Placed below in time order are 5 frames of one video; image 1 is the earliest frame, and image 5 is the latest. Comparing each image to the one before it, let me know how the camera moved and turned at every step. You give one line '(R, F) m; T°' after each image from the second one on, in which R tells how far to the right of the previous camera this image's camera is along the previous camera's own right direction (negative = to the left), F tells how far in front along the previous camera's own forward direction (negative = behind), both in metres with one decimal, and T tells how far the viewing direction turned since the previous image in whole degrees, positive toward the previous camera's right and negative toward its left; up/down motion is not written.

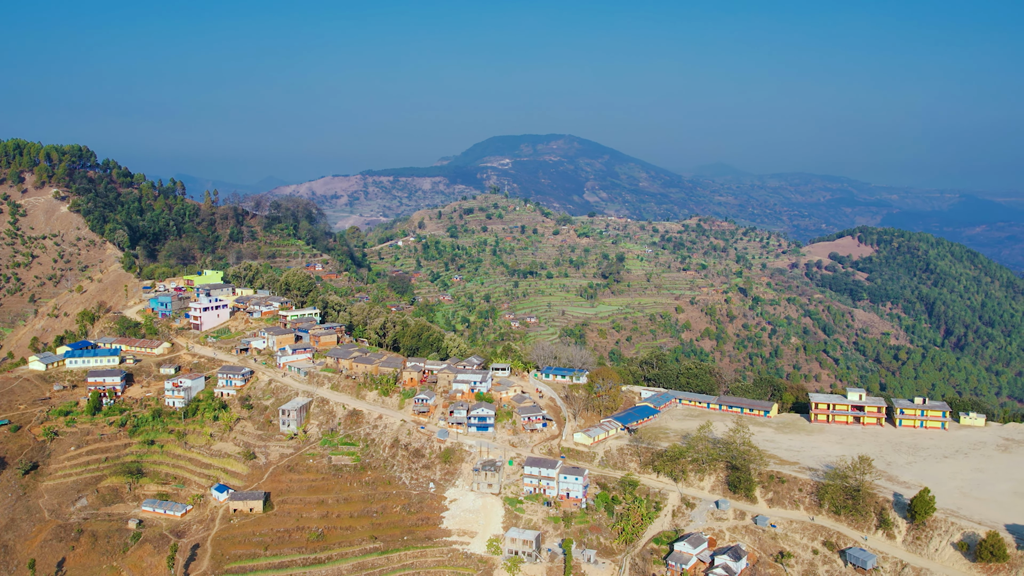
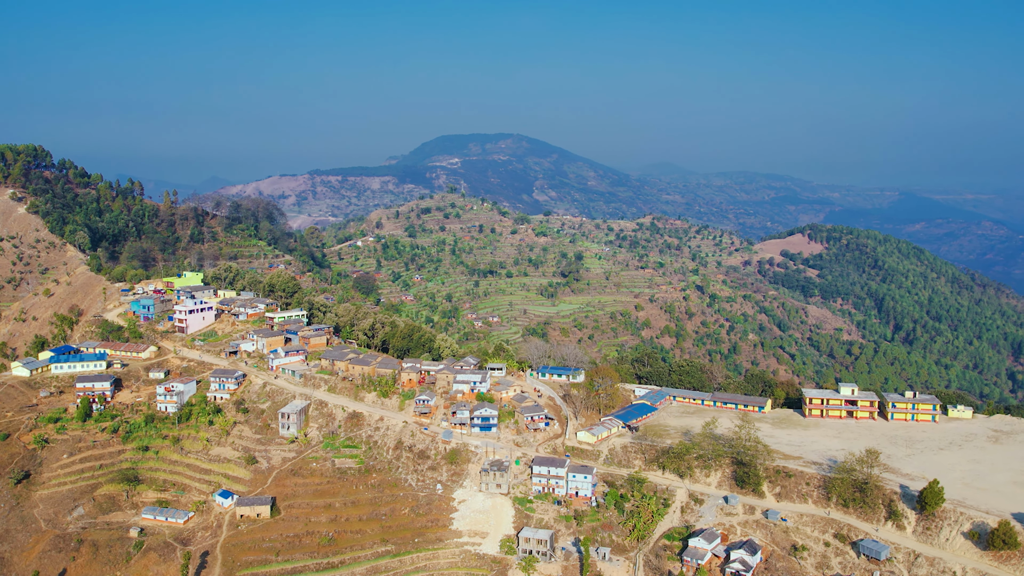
(-1.4, 0.0) m; +2°
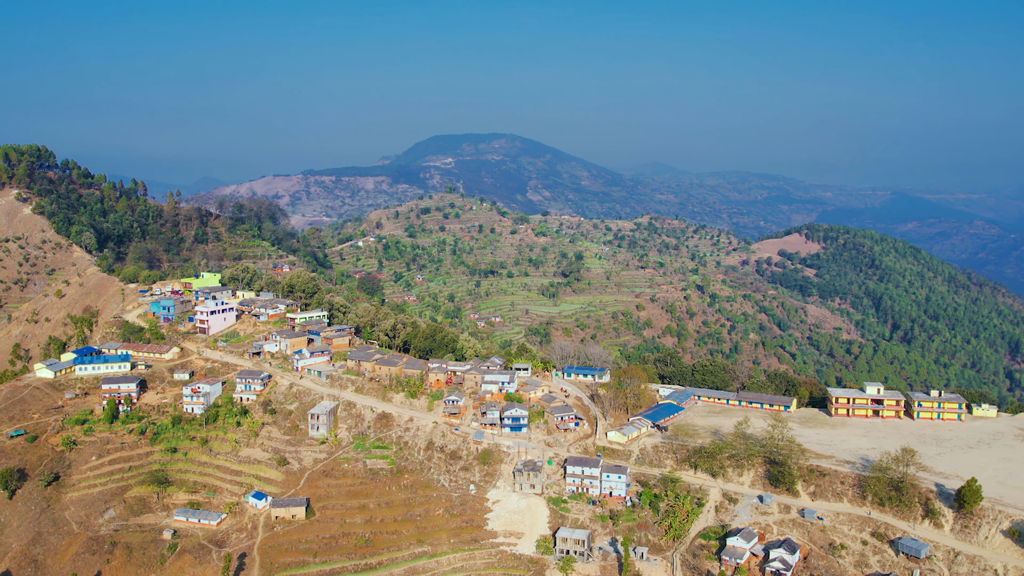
(-1.1, 0.0) m; 0°
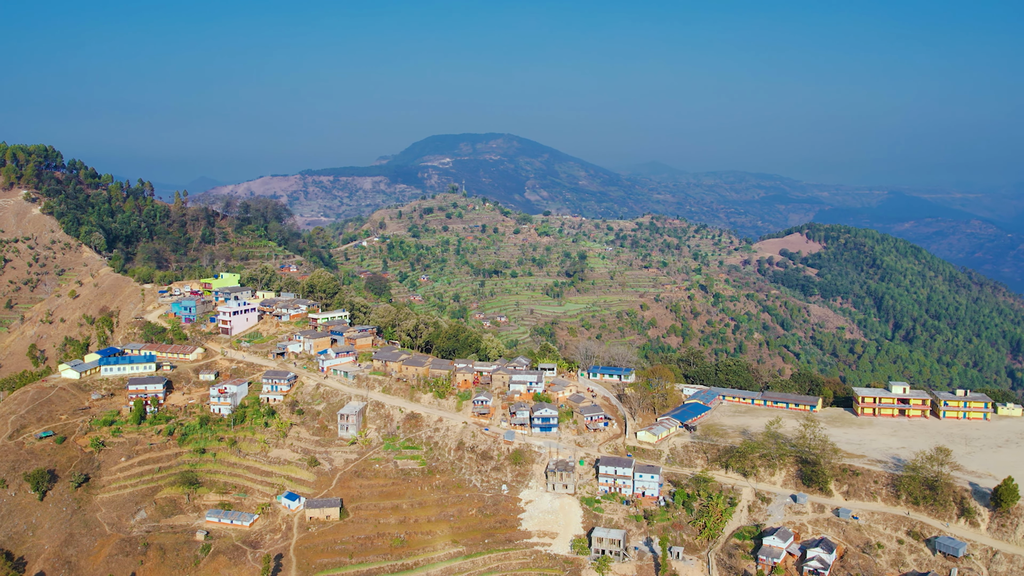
(-1.0, 0.0) m; 0°
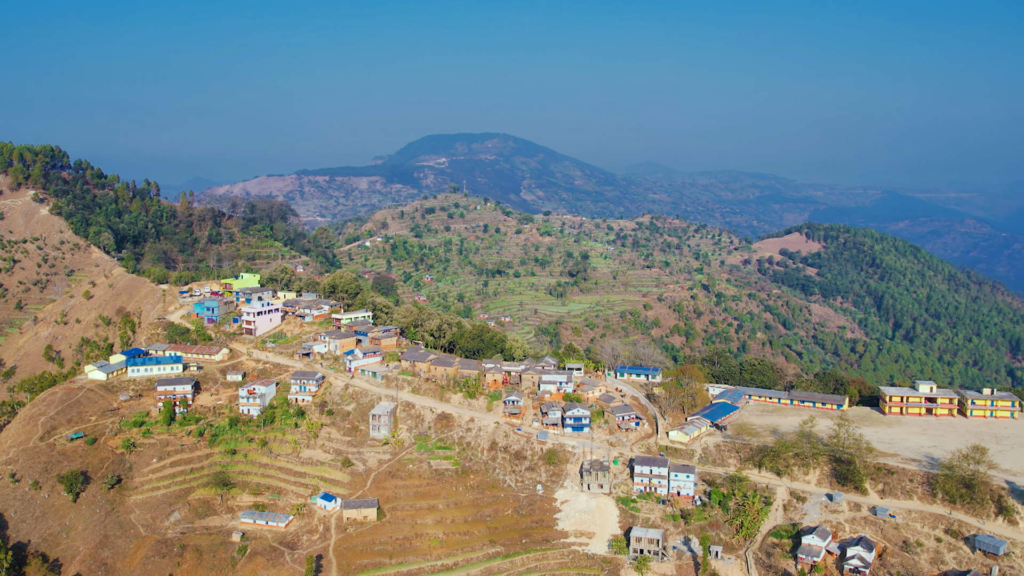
(-1.1, 0.0) m; 0°
